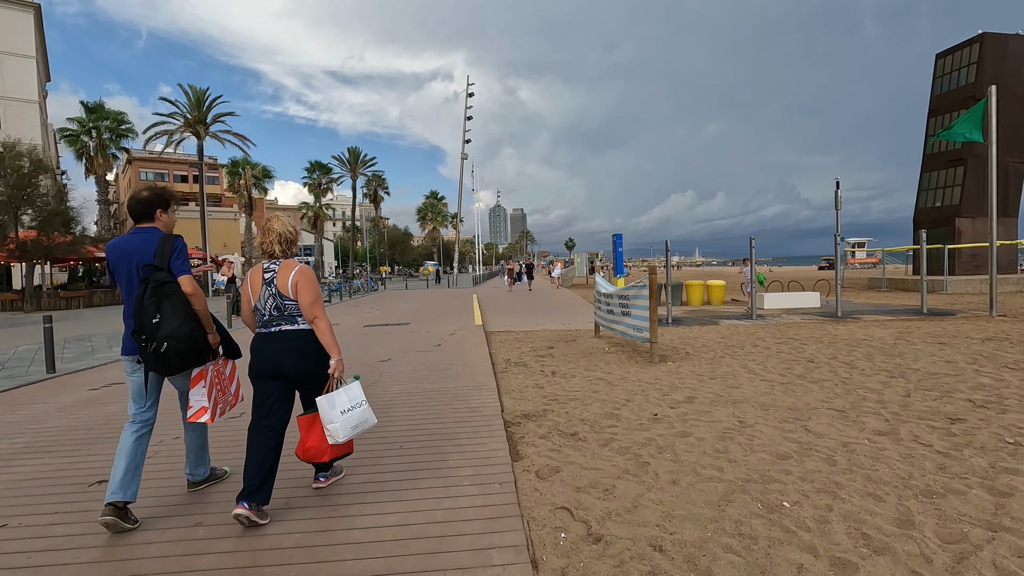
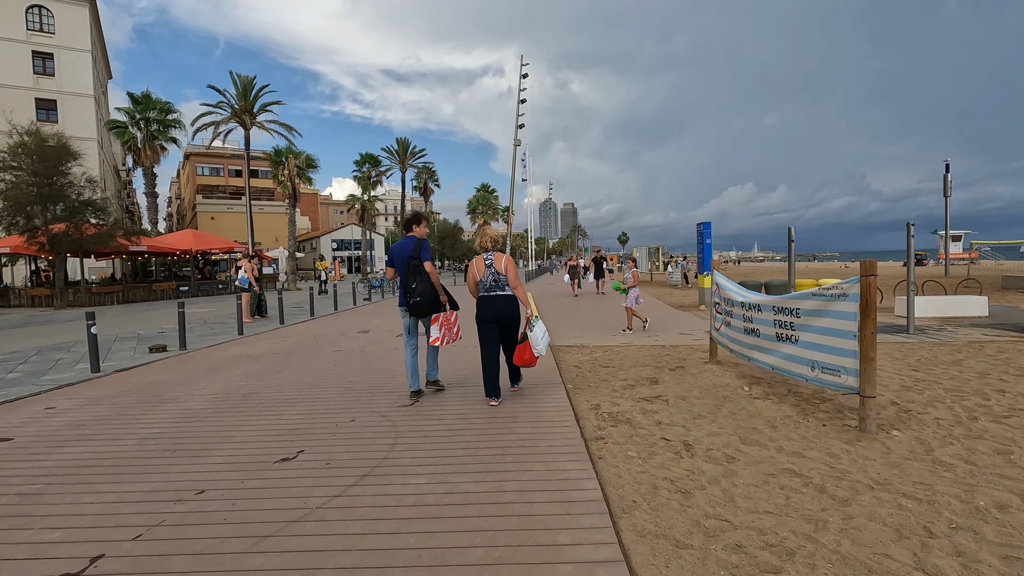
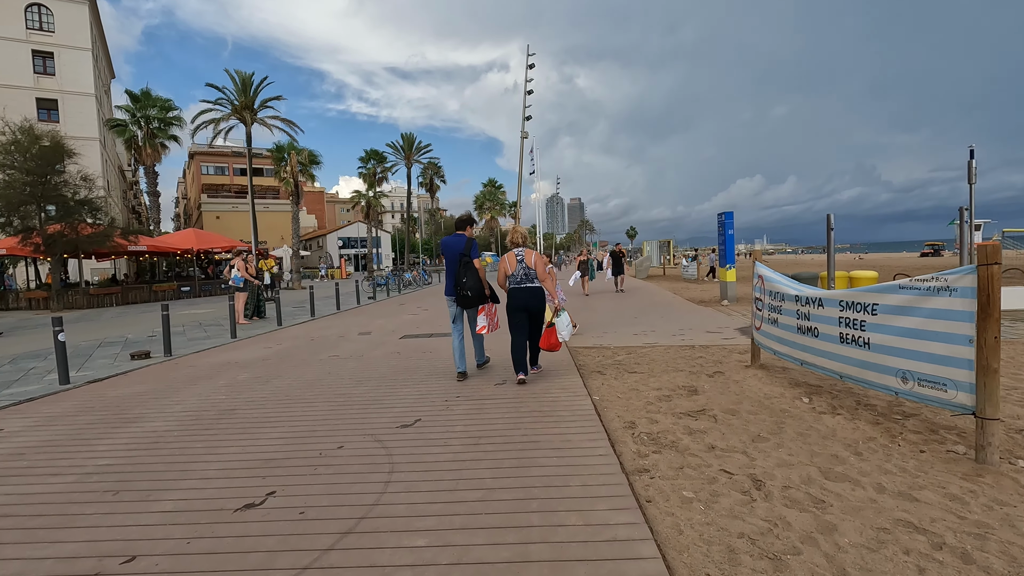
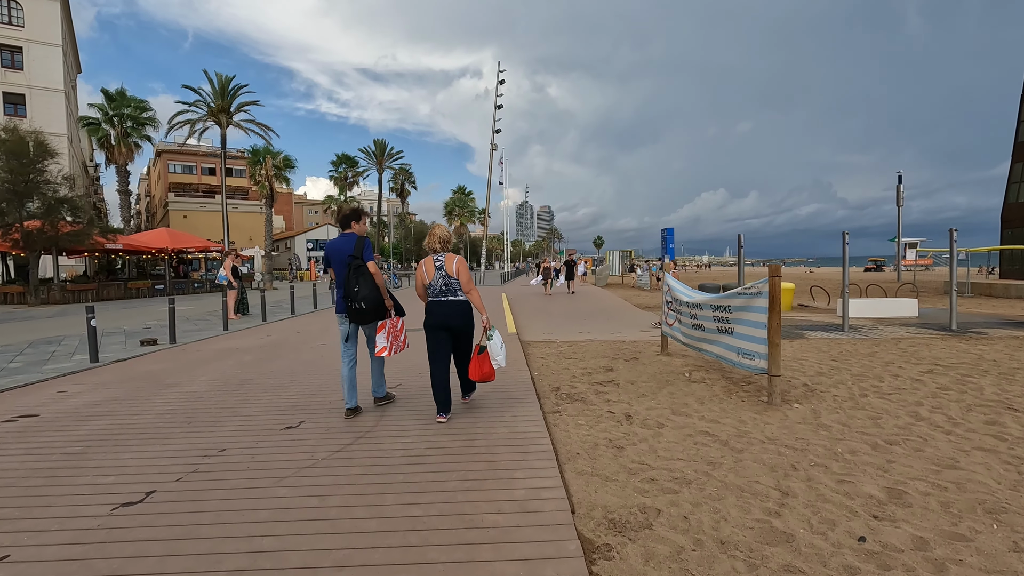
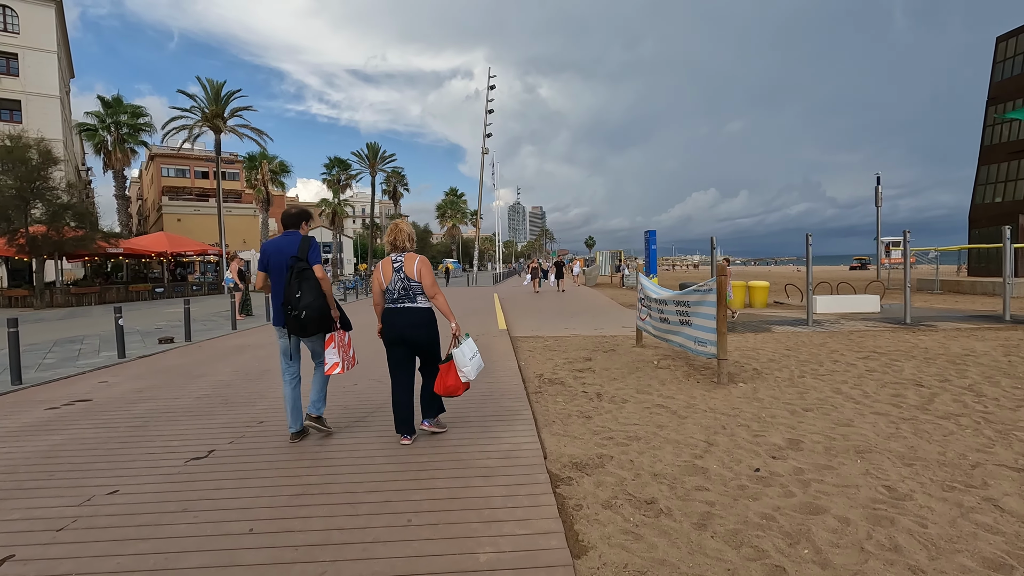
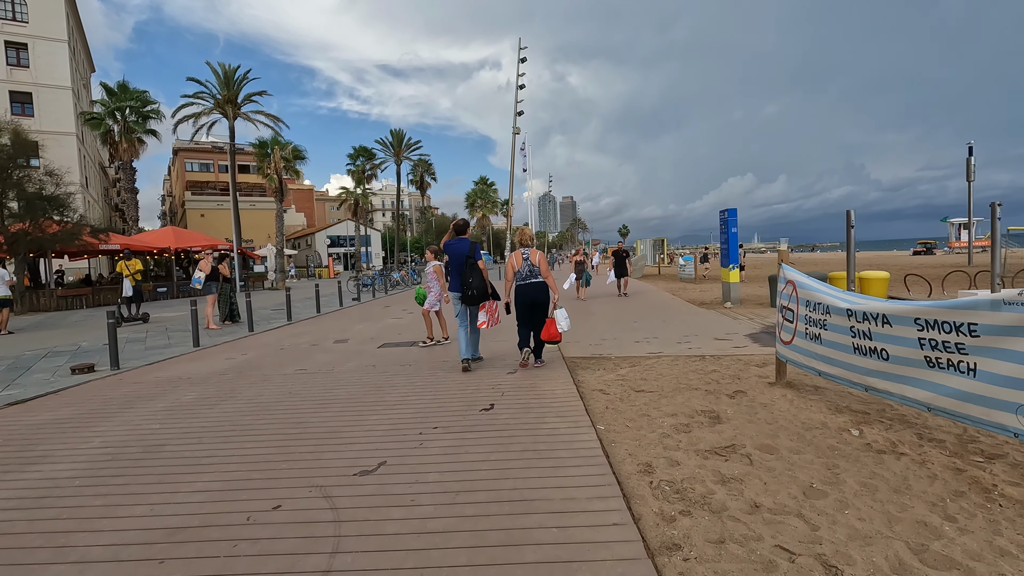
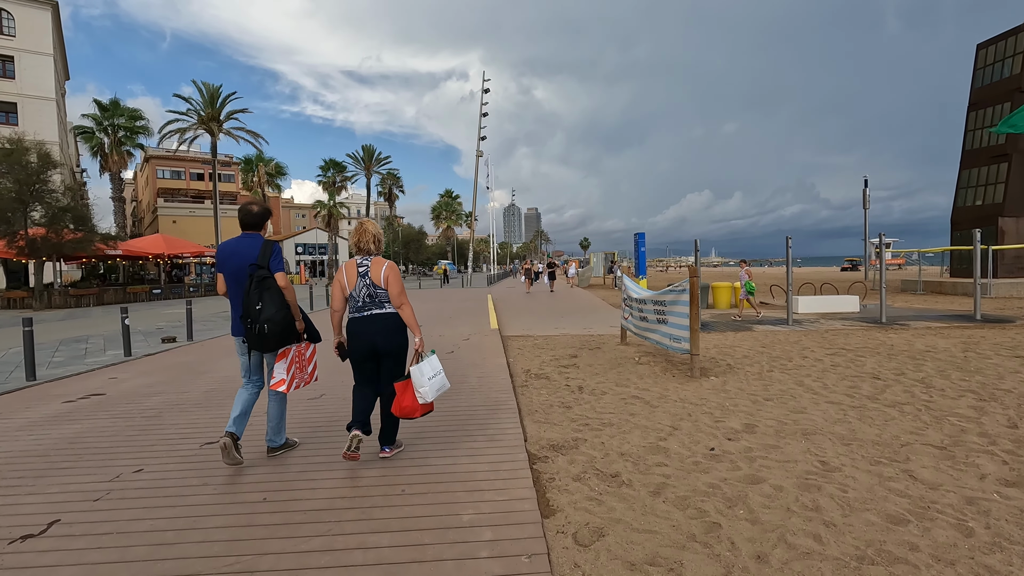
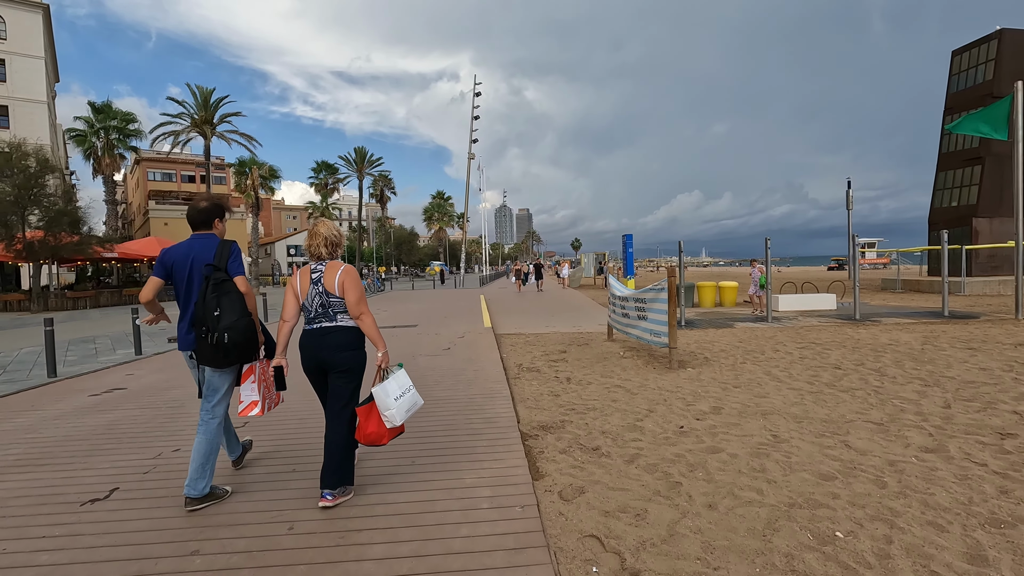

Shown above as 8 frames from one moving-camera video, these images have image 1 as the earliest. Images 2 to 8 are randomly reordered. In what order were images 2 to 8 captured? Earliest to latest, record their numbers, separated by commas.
8, 7, 5, 4, 2, 3, 6
